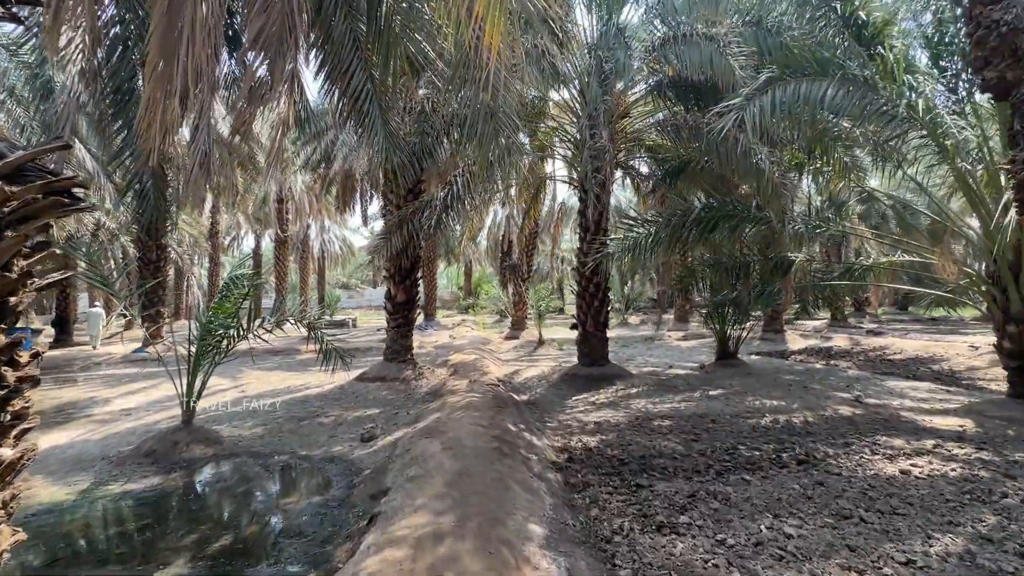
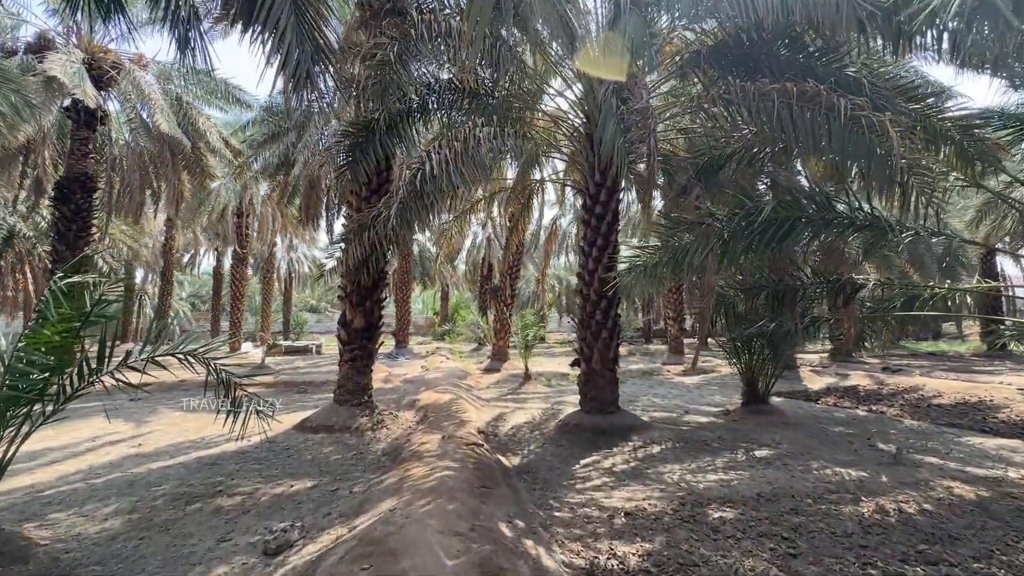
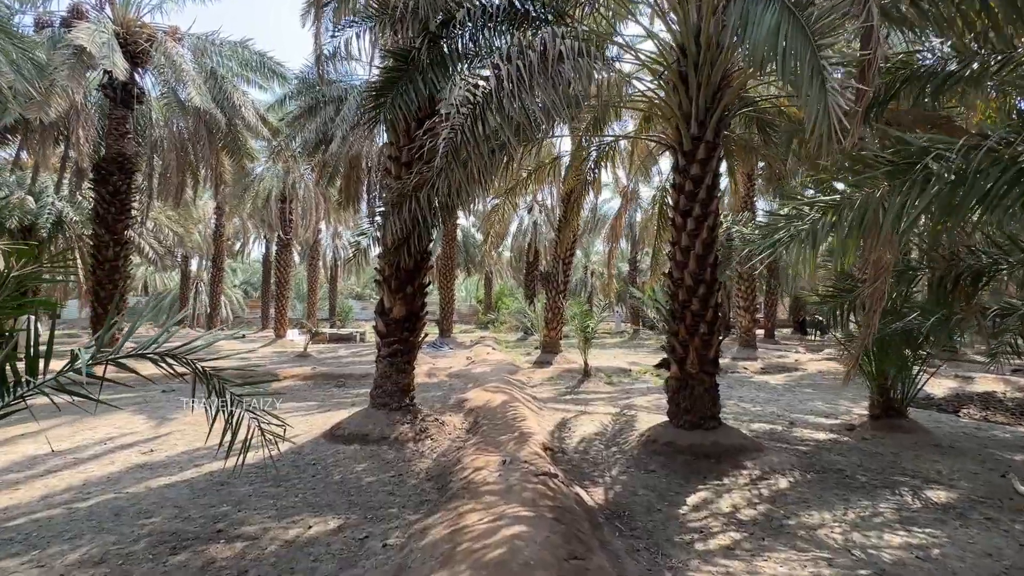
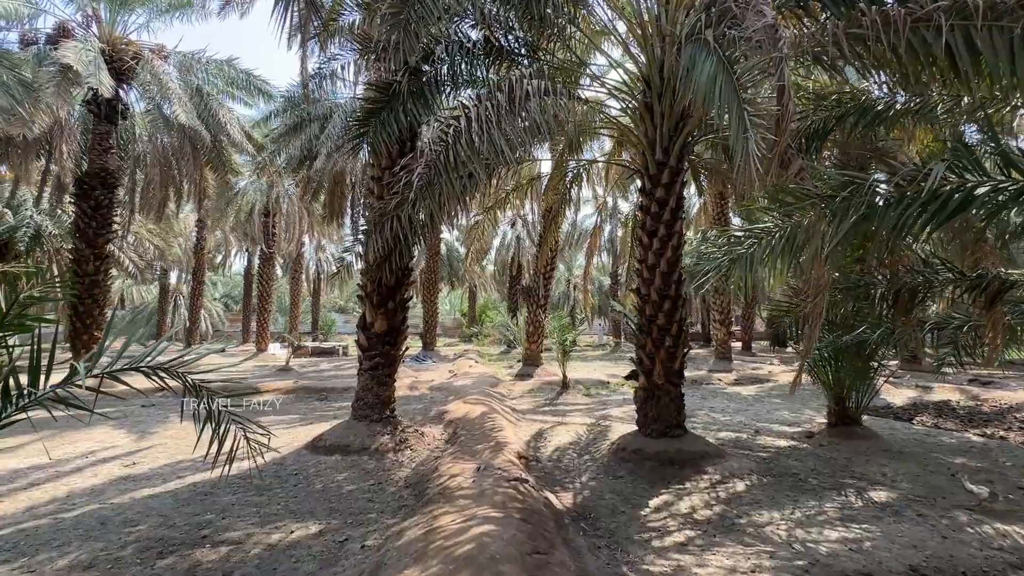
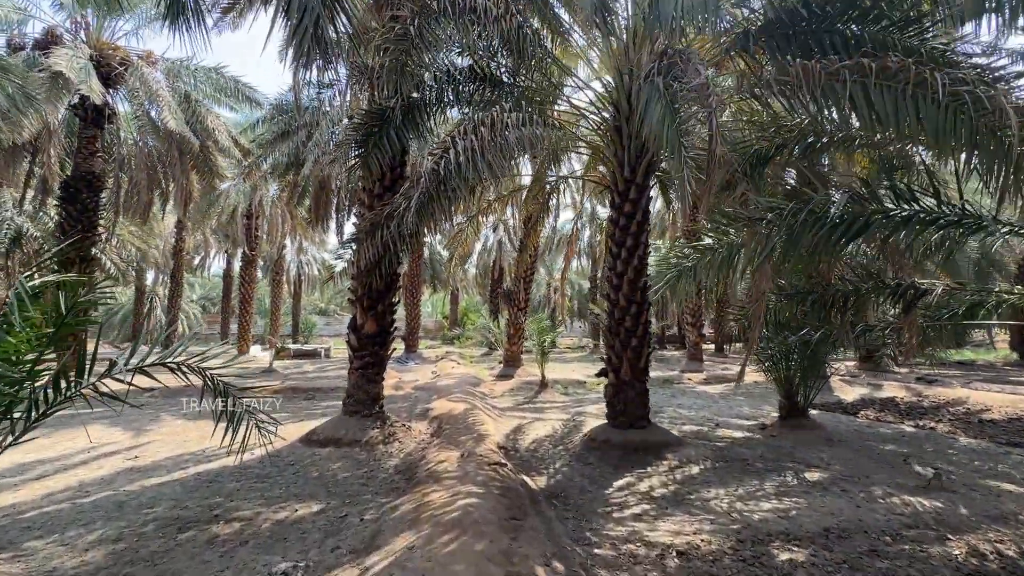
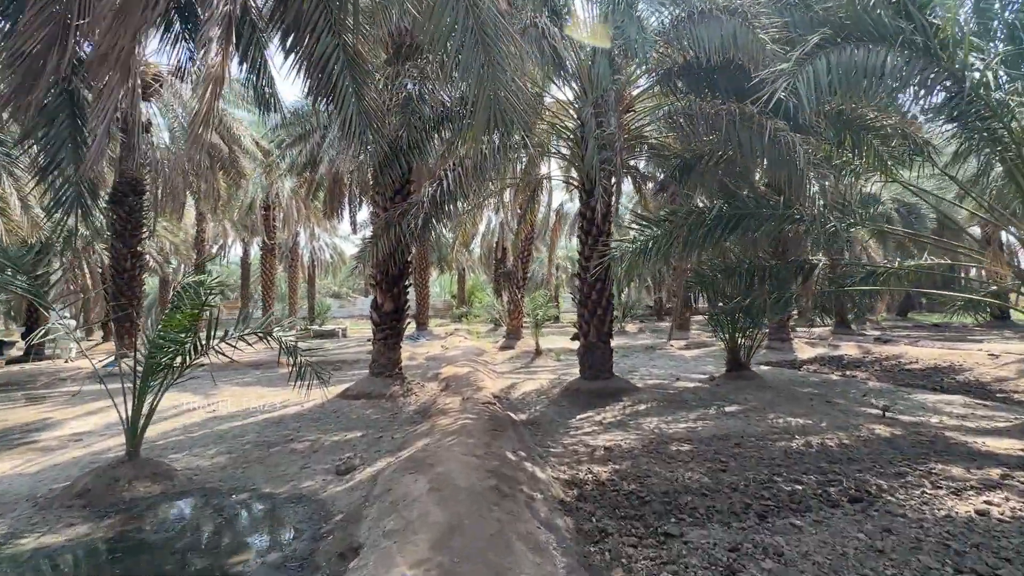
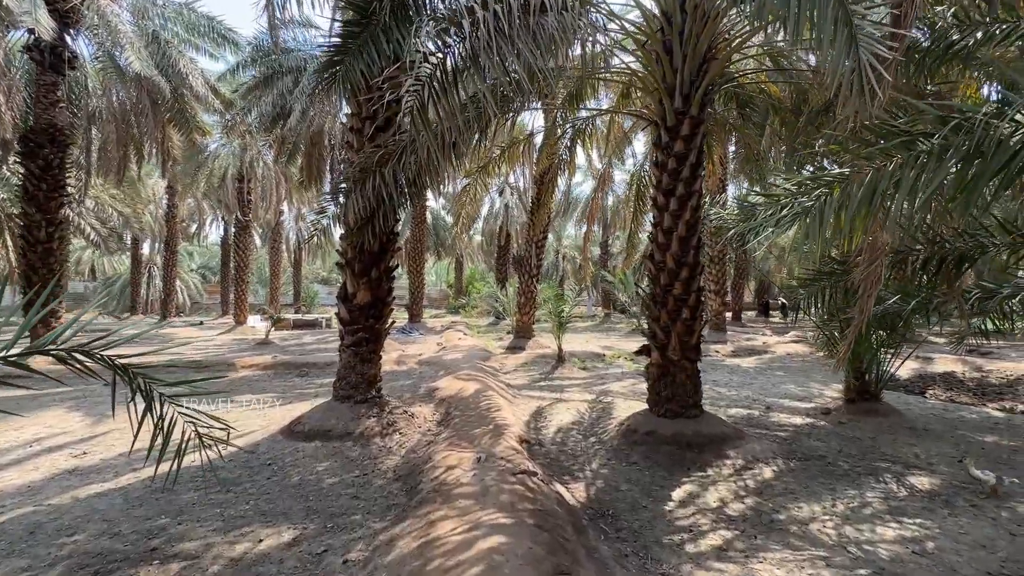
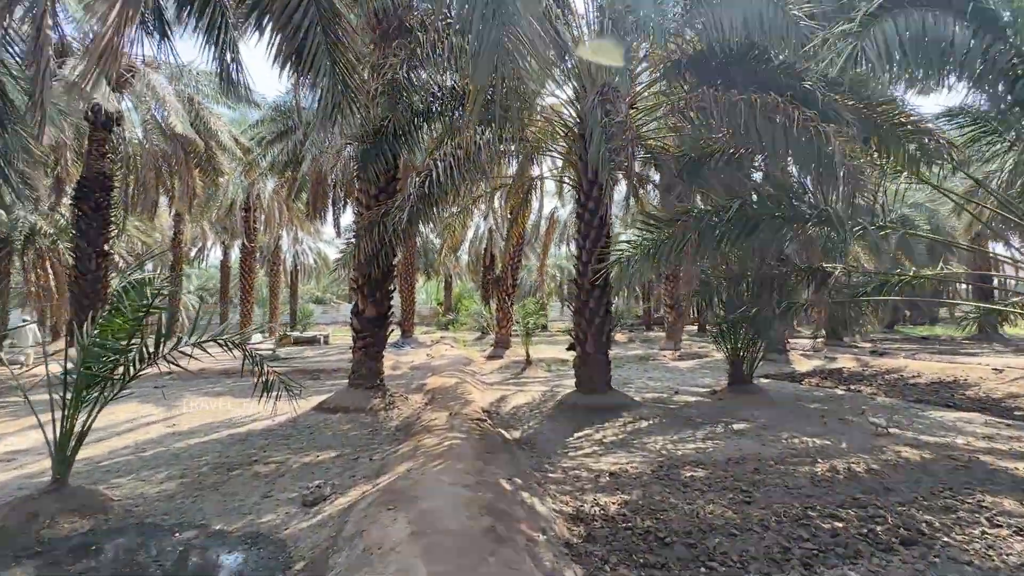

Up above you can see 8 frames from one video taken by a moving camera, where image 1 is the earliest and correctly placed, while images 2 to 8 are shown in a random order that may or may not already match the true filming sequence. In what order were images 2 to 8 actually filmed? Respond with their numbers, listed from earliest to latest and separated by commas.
6, 8, 2, 5, 4, 3, 7
